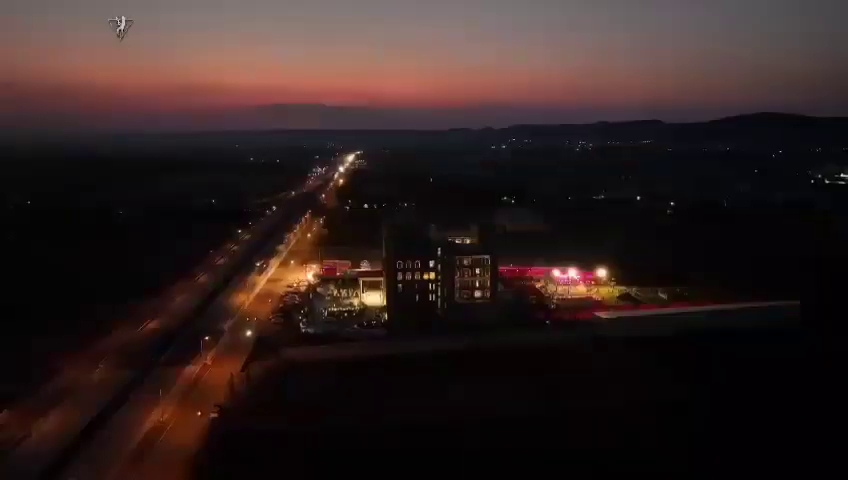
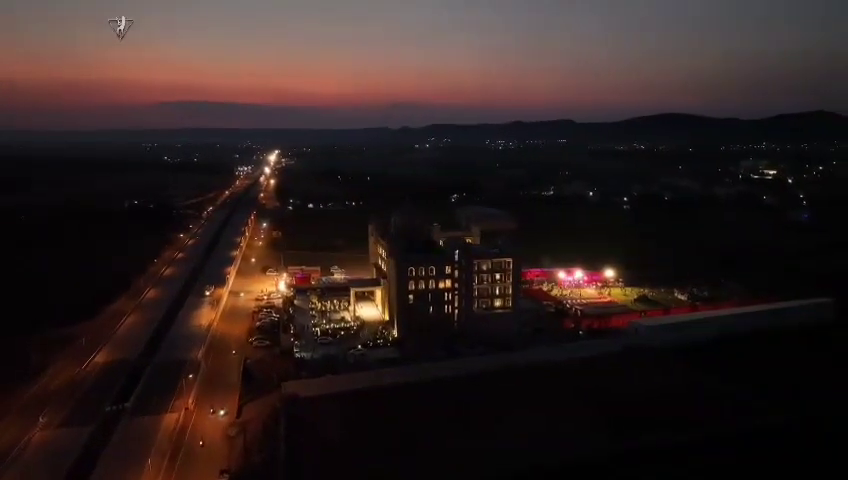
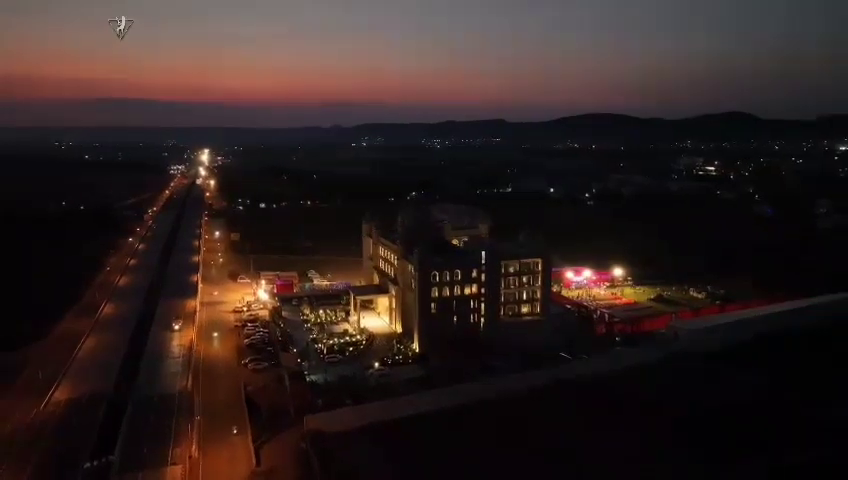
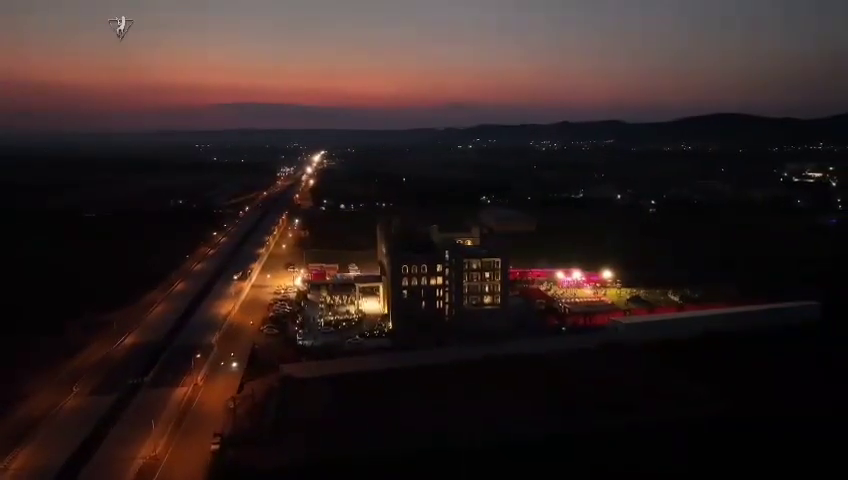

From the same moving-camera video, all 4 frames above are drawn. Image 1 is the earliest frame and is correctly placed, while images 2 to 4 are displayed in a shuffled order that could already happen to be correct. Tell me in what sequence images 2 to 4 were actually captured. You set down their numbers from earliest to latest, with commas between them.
4, 2, 3
